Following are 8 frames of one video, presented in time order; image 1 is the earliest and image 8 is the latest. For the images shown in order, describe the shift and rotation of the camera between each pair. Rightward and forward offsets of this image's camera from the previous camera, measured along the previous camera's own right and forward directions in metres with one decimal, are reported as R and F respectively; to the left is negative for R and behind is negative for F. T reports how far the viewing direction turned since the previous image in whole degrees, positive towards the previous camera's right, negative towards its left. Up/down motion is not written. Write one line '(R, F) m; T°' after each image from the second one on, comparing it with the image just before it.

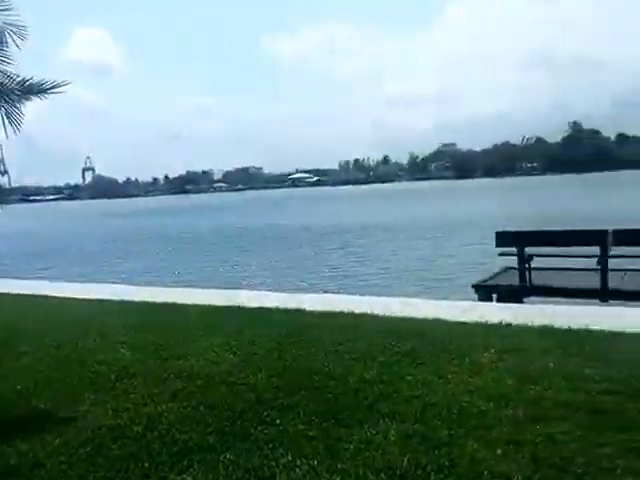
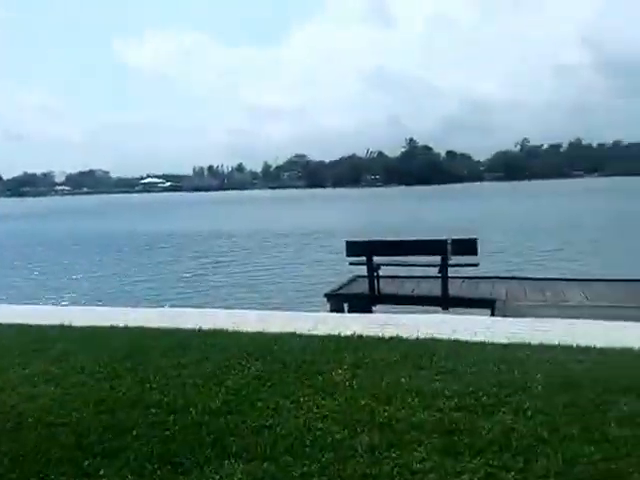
(+0.1, +0.4) m; +15°
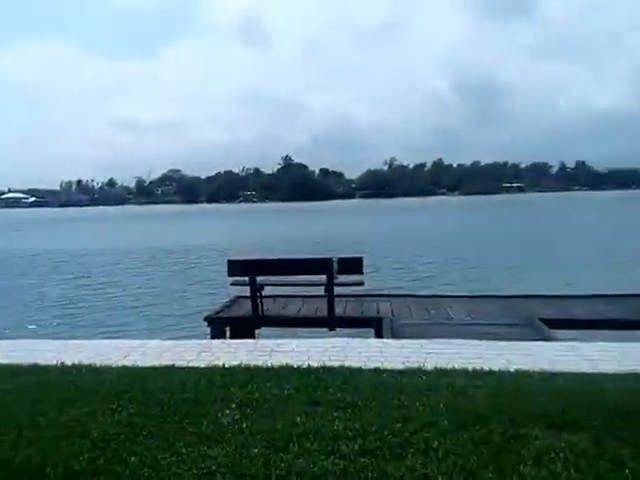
(0.0, +0.5) m; +12°
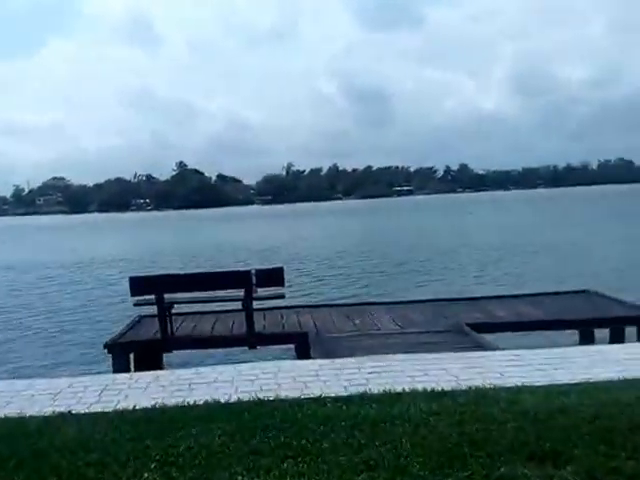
(-0.2, +0.7) m; +10°
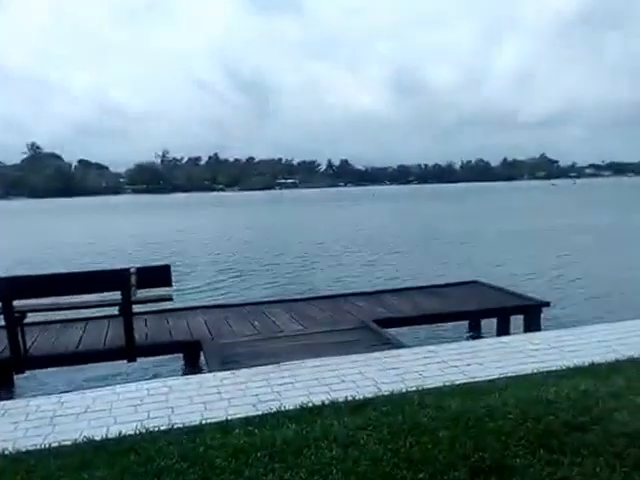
(-0.2, +0.8) m; +12°
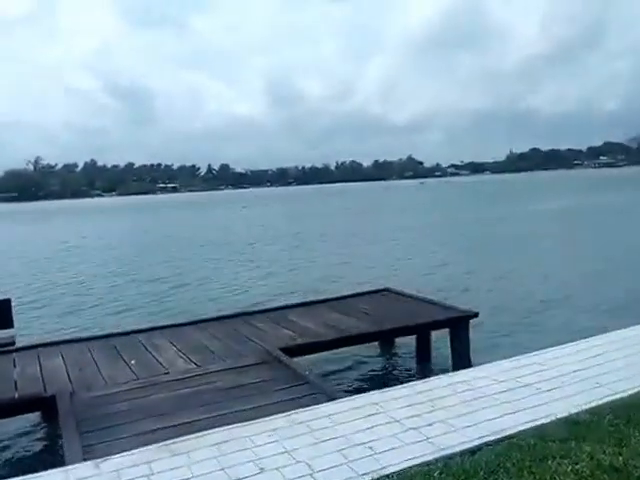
(0.0, +1.5) m; +11°
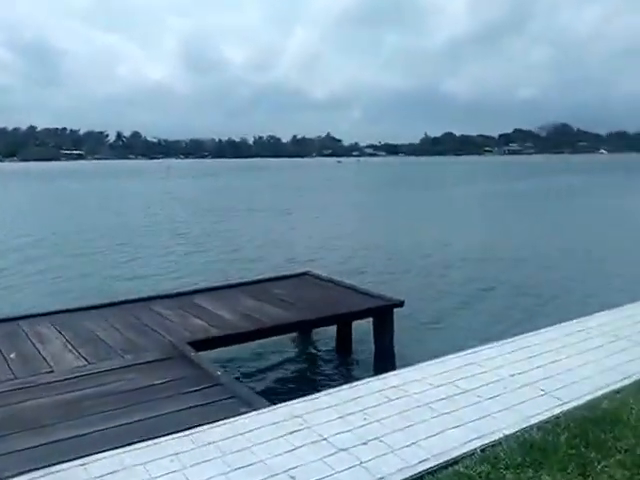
(0.0, +0.8) m; +9°
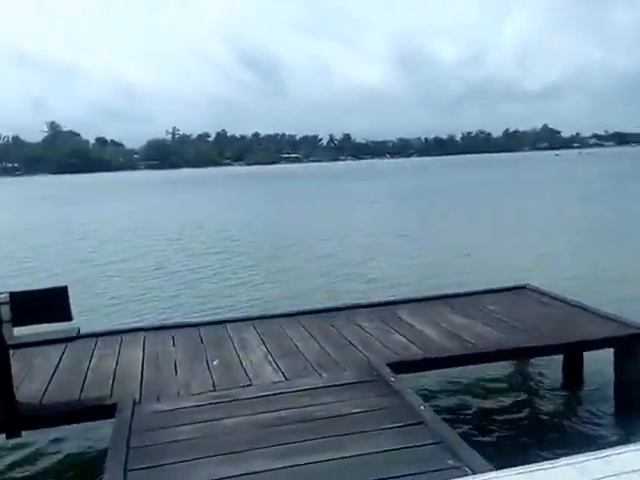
(-0.2, +0.8) m; -20°
